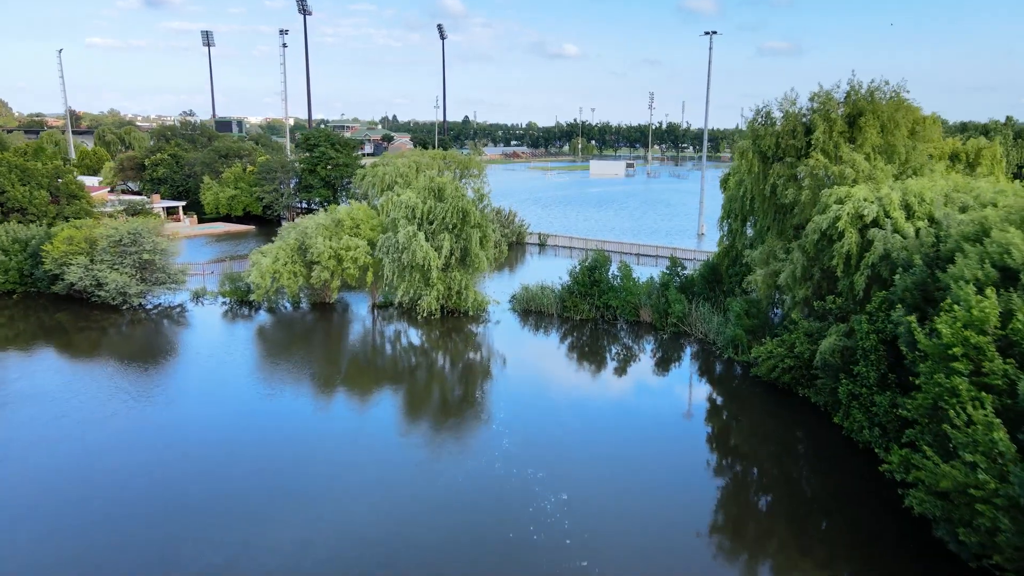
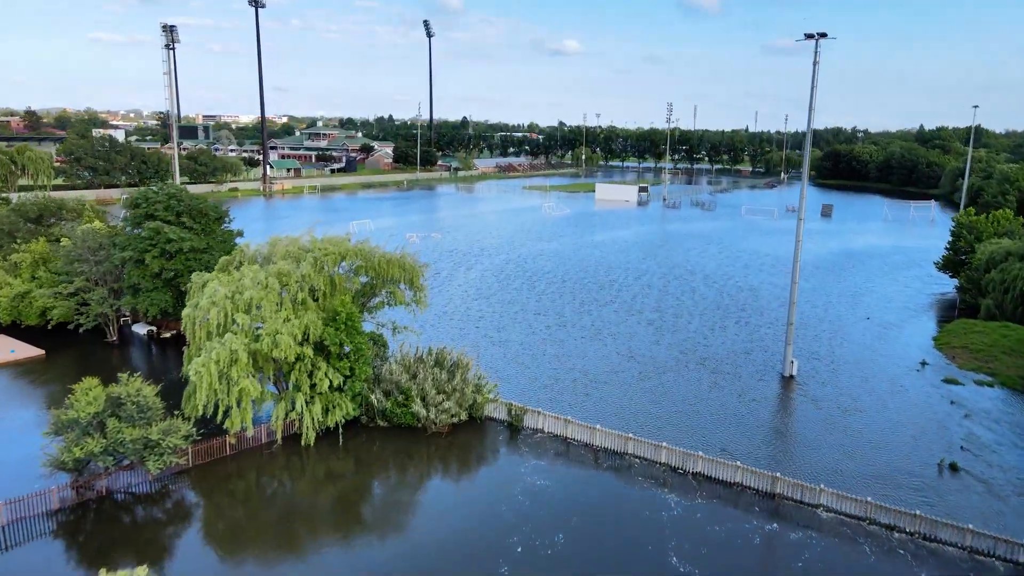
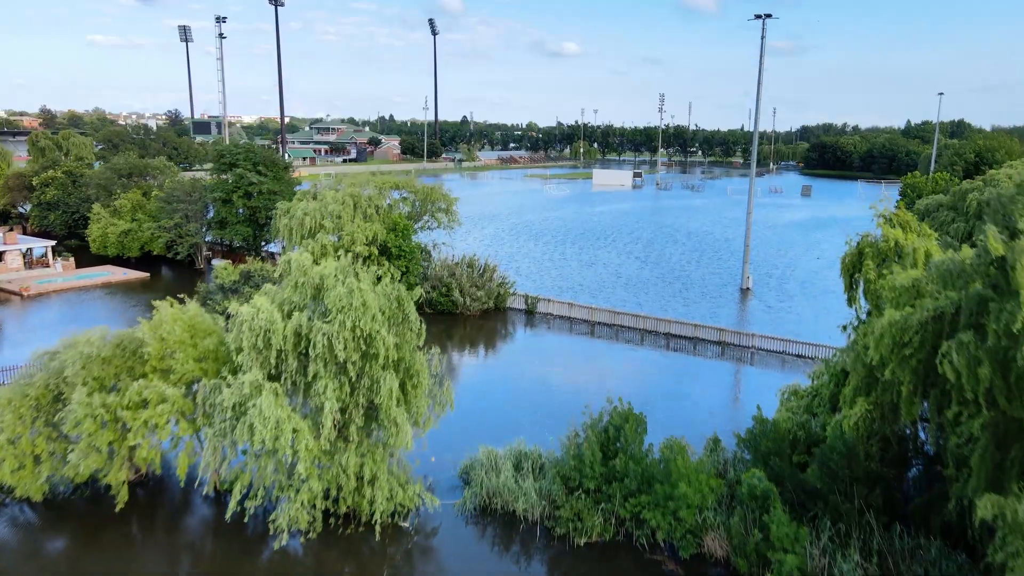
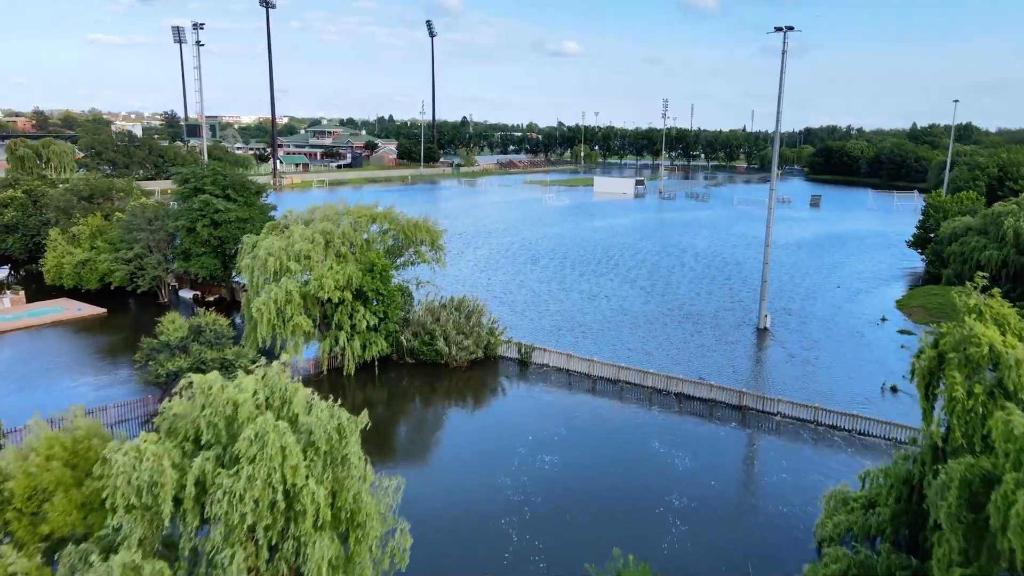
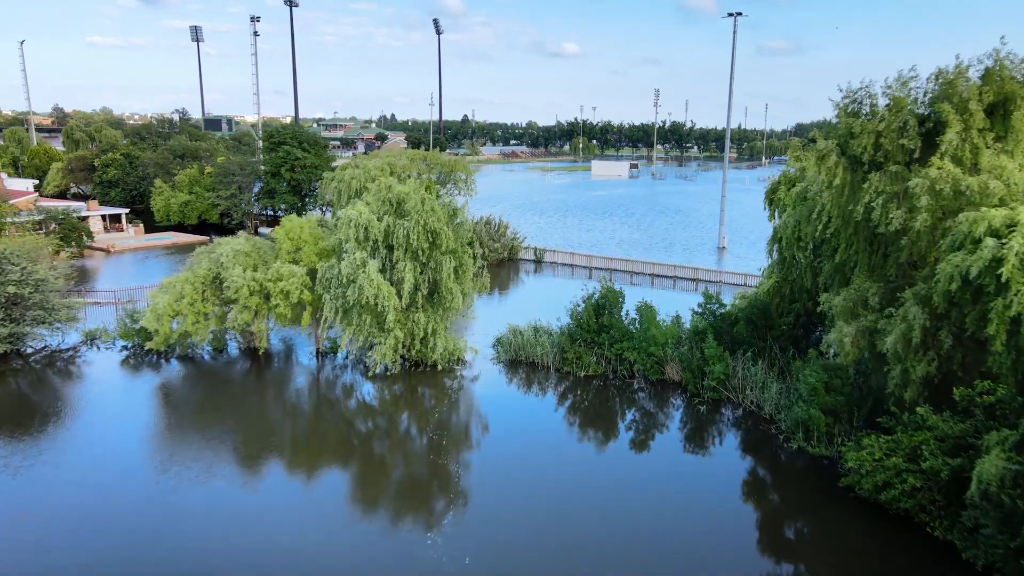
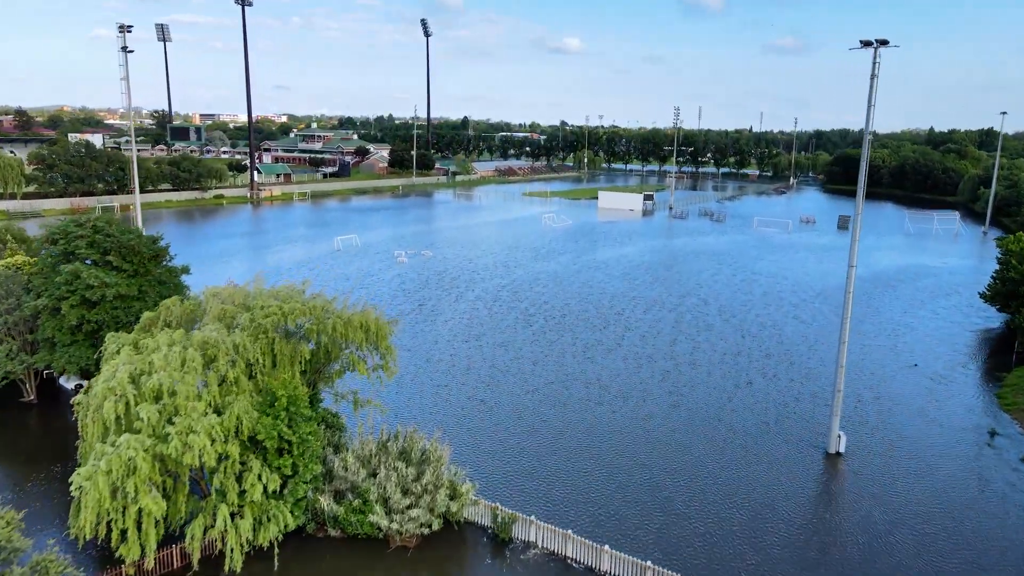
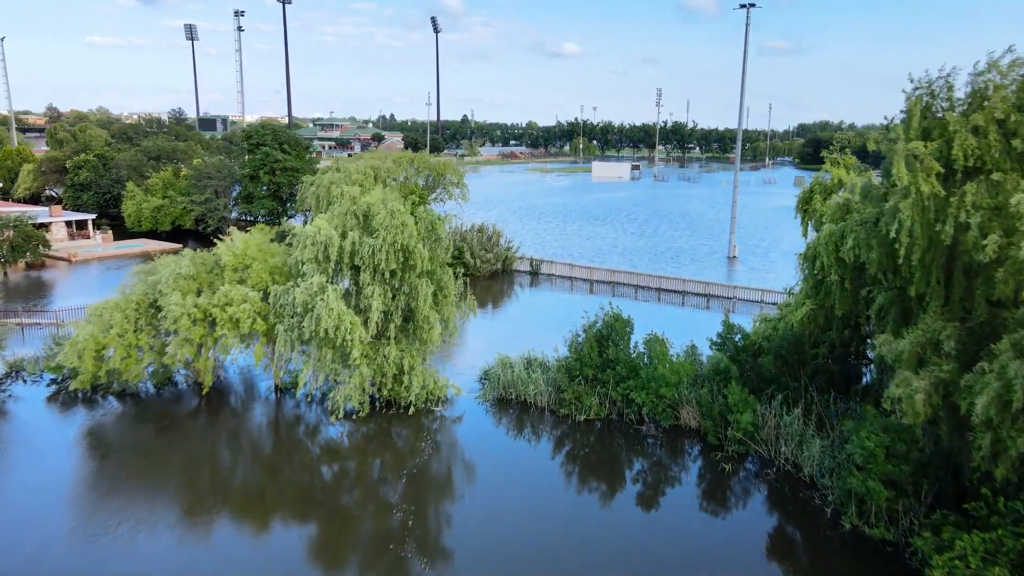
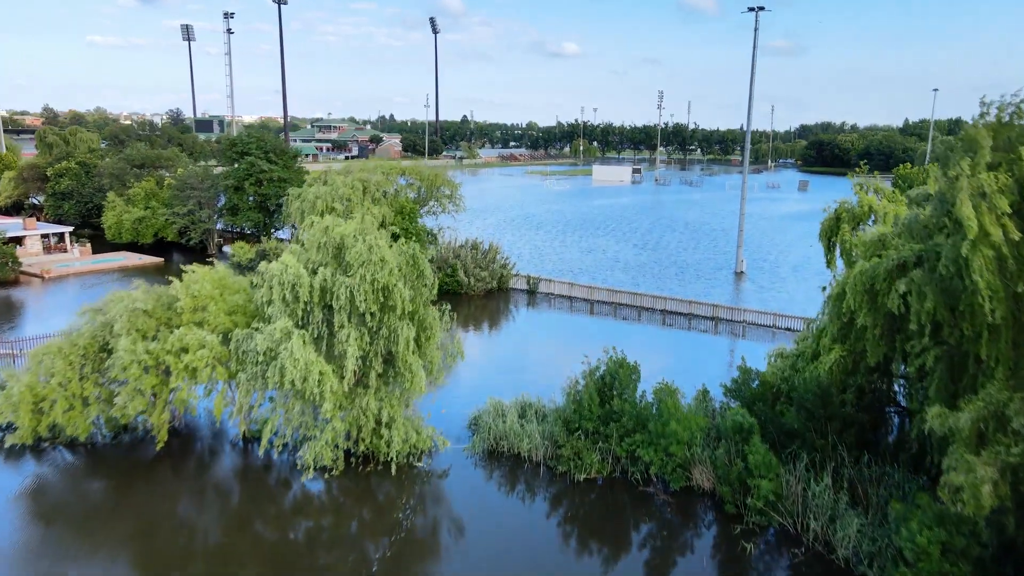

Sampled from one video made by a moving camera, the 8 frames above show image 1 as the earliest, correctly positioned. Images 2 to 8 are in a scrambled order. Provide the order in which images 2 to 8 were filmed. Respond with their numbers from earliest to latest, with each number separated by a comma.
5, 7, 8, 3, 4, 2, 6
